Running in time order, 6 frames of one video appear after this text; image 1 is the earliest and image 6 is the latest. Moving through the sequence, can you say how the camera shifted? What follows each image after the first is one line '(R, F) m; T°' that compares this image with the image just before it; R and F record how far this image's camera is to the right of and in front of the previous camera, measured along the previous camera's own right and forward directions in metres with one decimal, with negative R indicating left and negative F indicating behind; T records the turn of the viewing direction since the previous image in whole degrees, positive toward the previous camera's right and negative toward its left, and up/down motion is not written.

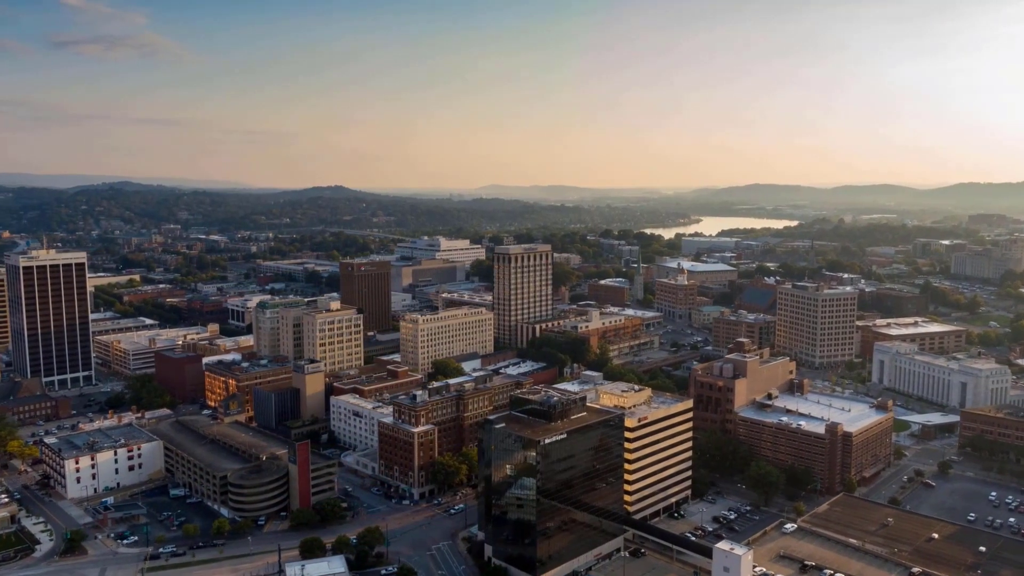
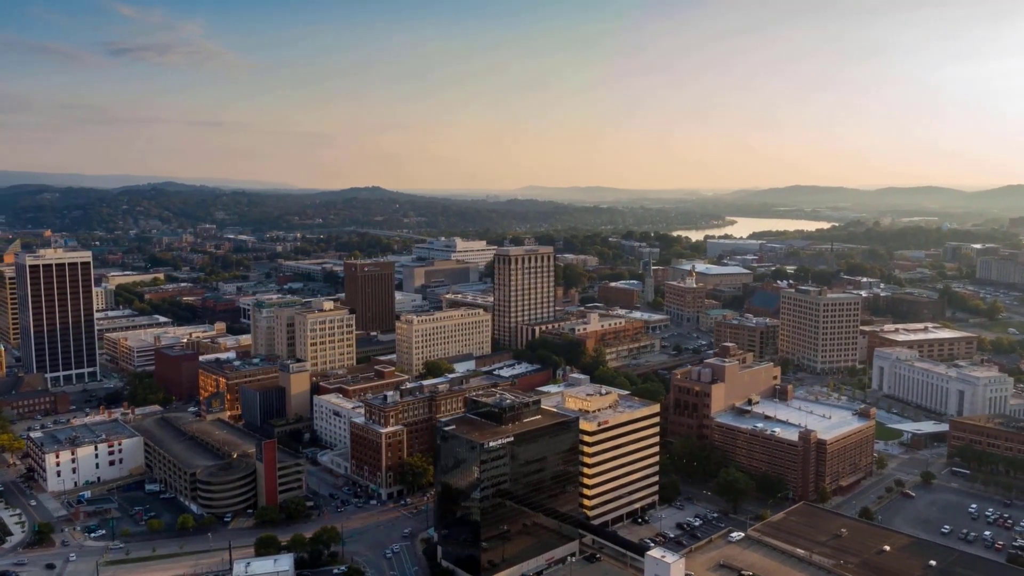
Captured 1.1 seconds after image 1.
(+4.0, +0.2) m; -3°
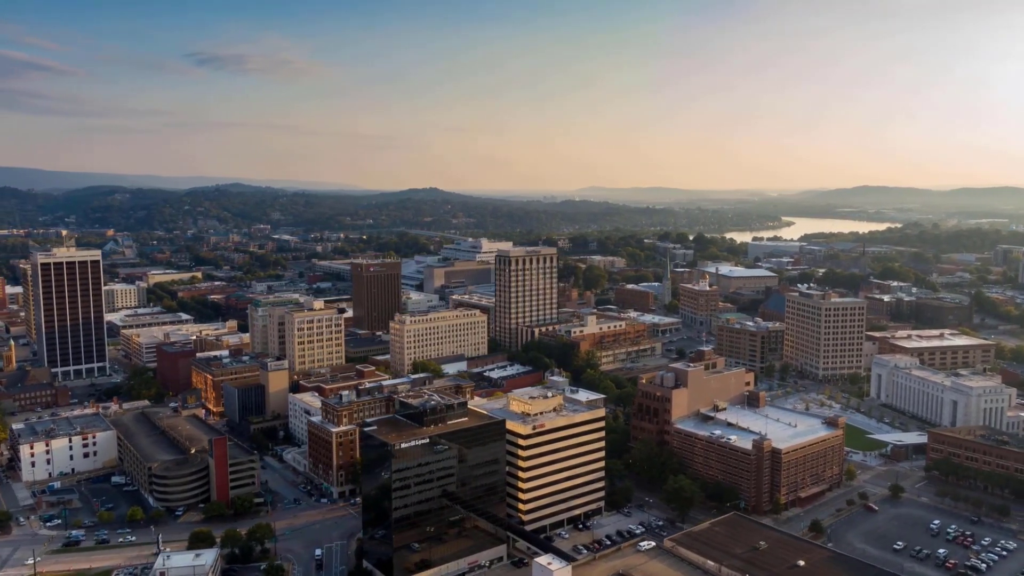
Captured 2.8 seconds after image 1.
(+6.4, +0.4) m; -4°
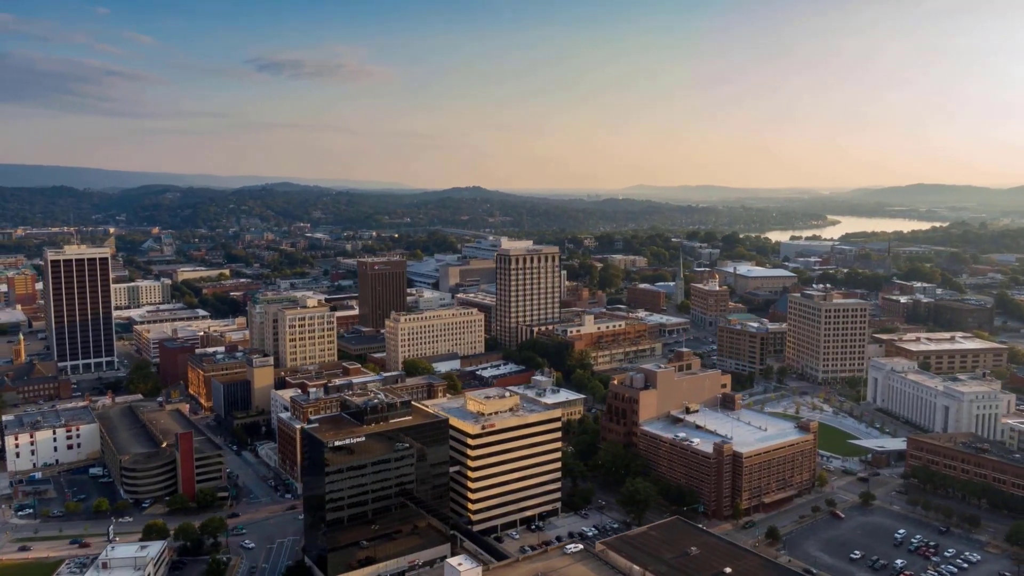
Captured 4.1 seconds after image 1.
(+4.9, +0.3) m; -3°
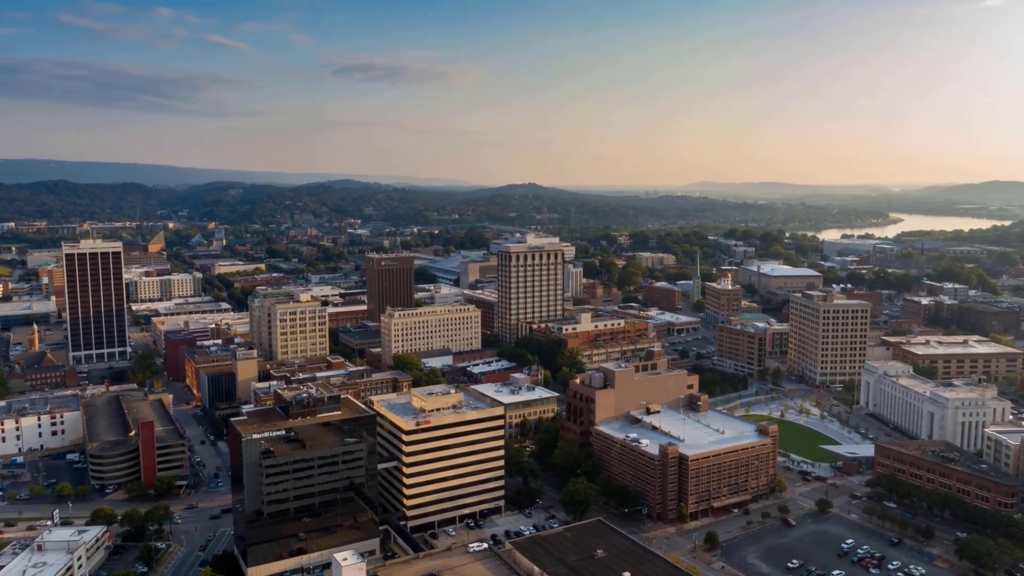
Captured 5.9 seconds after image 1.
(+6.3, +0.4) m; -4°
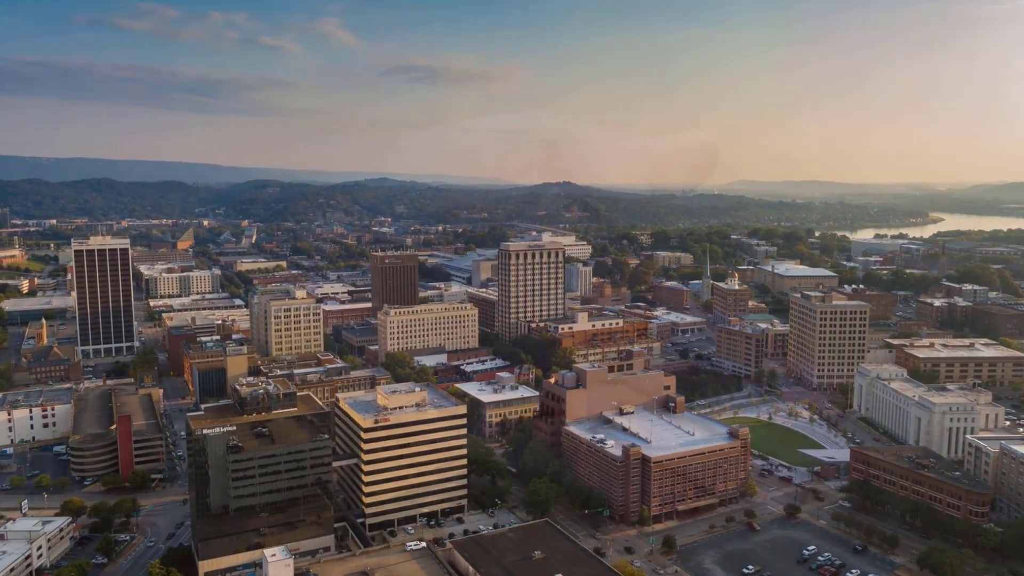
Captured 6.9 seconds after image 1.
(+4.0, +0.3) m; -3°
